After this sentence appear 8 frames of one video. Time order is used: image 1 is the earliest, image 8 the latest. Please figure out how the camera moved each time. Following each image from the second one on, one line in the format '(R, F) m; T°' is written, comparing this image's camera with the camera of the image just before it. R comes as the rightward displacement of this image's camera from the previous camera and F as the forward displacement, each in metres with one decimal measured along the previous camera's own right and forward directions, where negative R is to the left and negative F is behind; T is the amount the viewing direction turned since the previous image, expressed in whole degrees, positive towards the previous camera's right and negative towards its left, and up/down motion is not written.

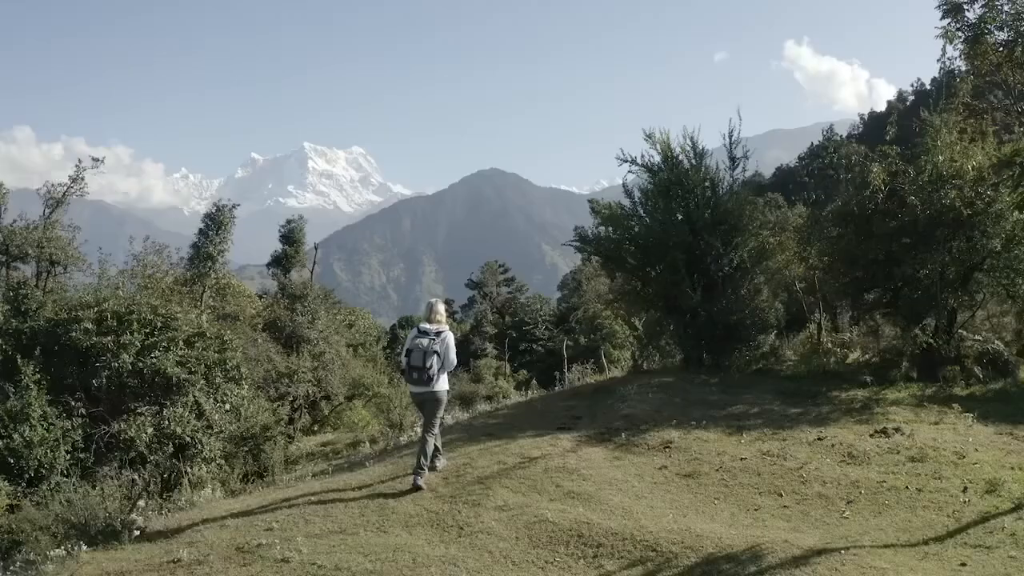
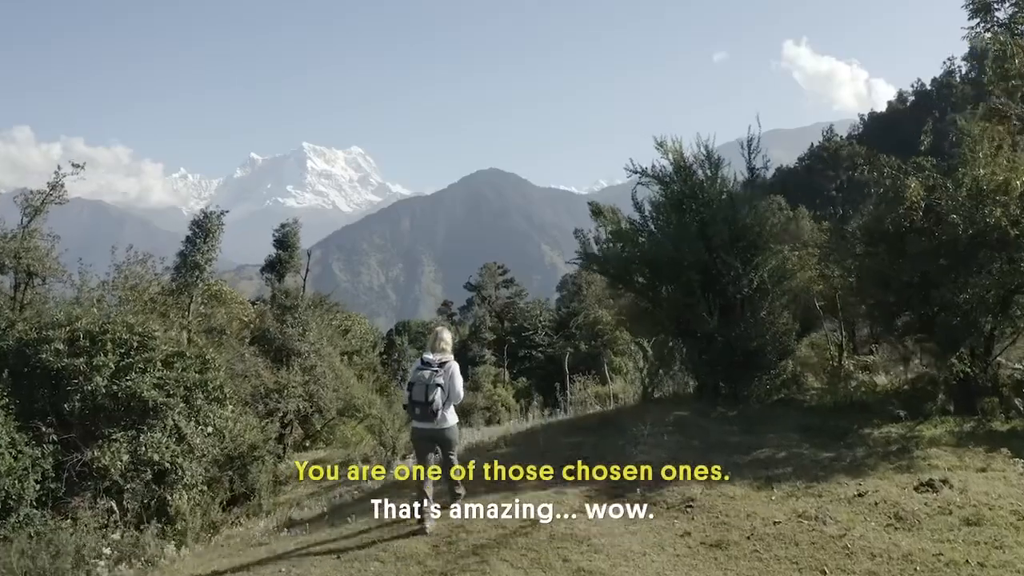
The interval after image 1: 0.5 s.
(0.0, +0.6) m; 0°
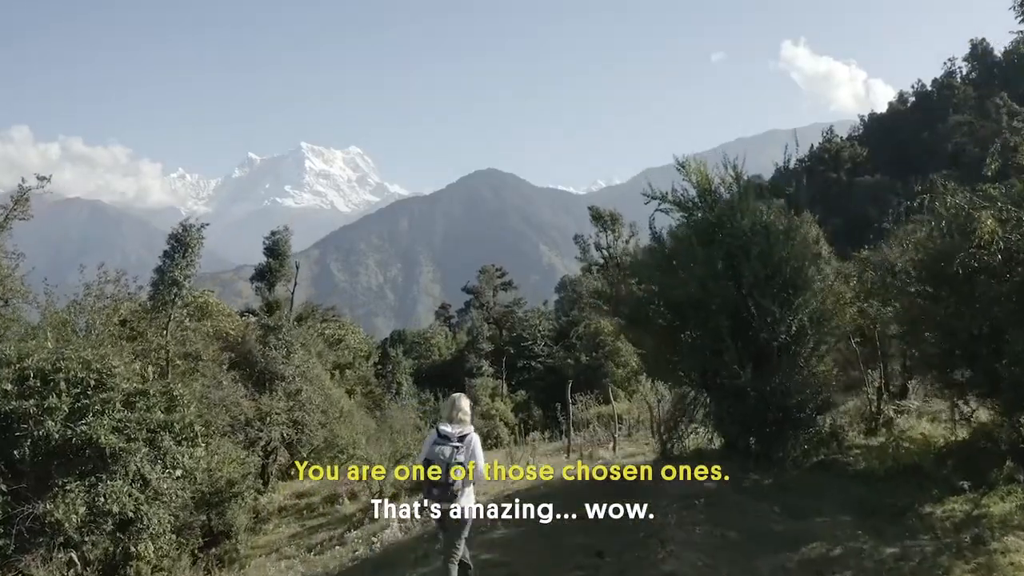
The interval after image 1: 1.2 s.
(0.0, +0.9) m; 0°
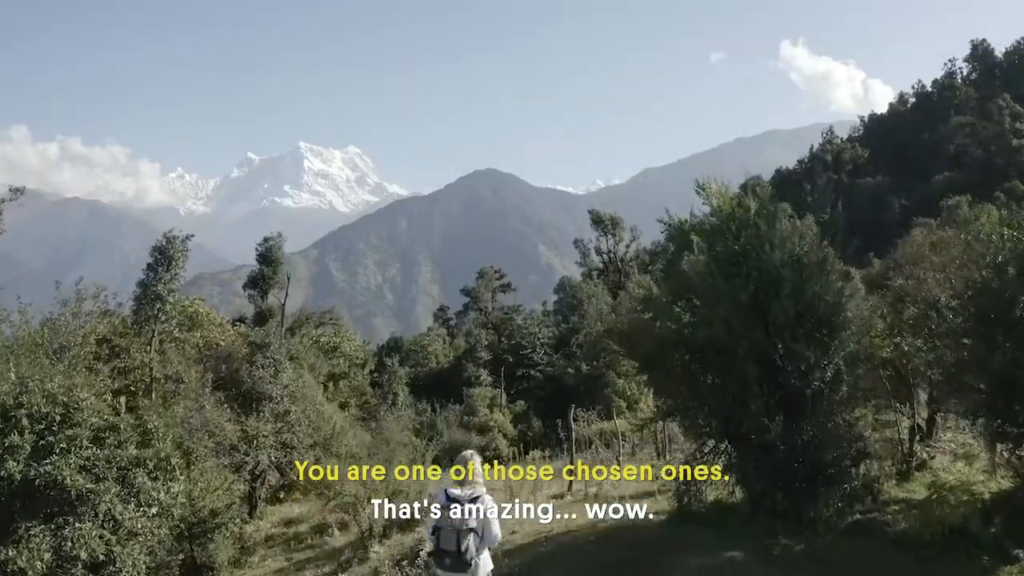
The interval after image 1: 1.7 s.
(0.0, +0.6) m; 0°
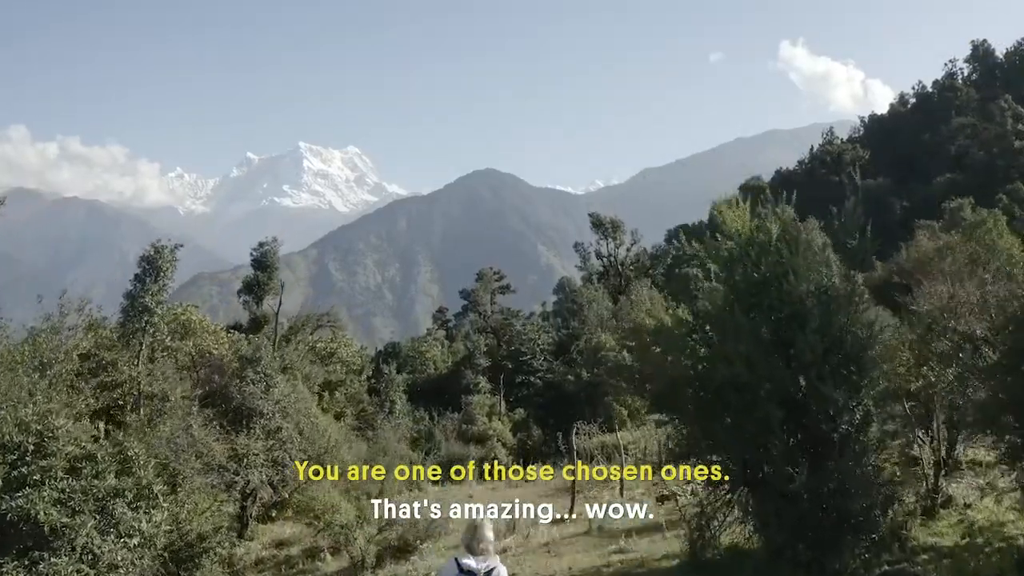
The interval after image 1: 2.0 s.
(0.0, +0.4) m; 0°
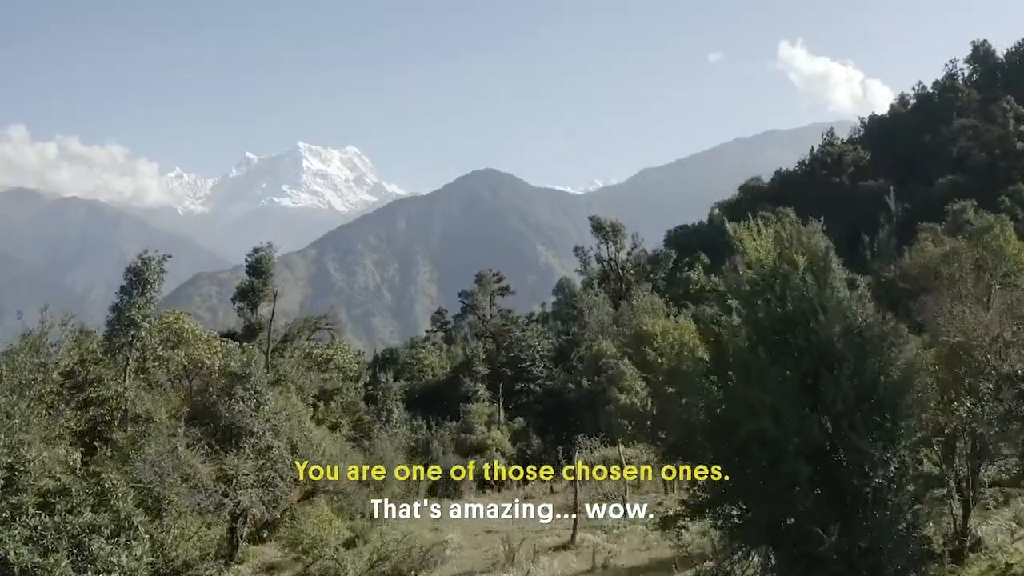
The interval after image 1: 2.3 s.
(0.0, +0.5) m; 0°
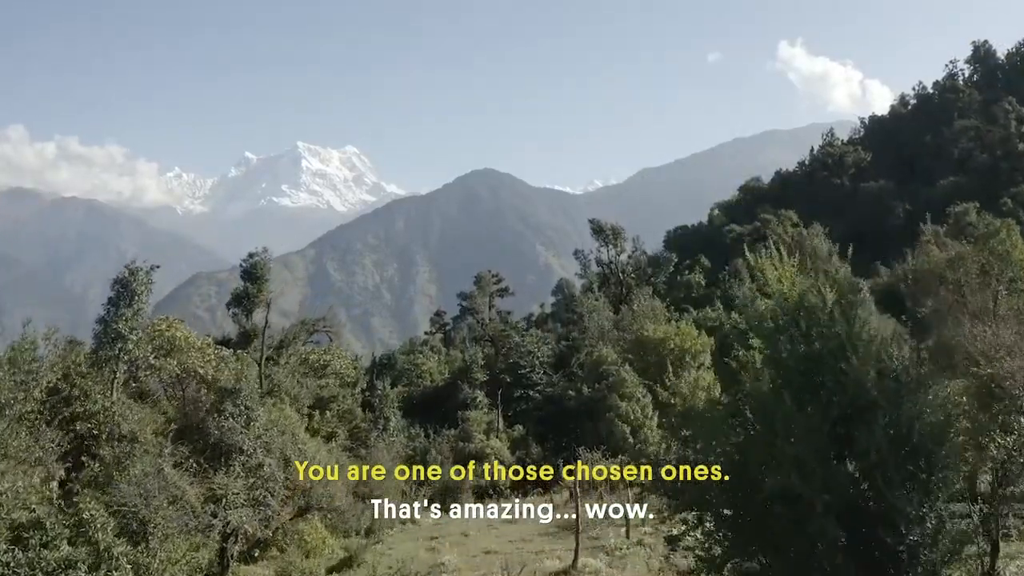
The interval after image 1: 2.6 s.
(0.0, +0.4) m; 0°
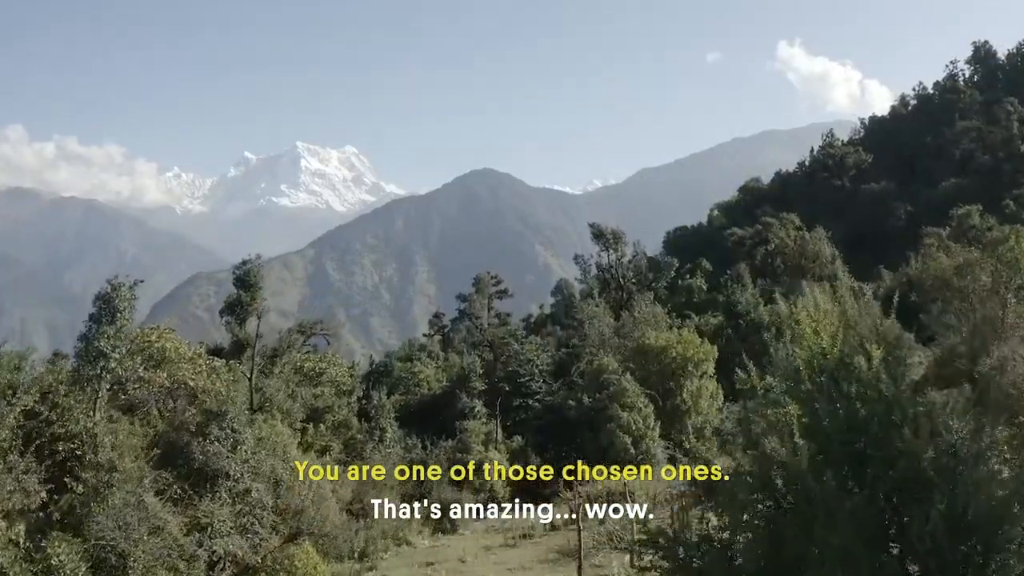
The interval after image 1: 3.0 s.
(0.0, +0.5) m; 0°
